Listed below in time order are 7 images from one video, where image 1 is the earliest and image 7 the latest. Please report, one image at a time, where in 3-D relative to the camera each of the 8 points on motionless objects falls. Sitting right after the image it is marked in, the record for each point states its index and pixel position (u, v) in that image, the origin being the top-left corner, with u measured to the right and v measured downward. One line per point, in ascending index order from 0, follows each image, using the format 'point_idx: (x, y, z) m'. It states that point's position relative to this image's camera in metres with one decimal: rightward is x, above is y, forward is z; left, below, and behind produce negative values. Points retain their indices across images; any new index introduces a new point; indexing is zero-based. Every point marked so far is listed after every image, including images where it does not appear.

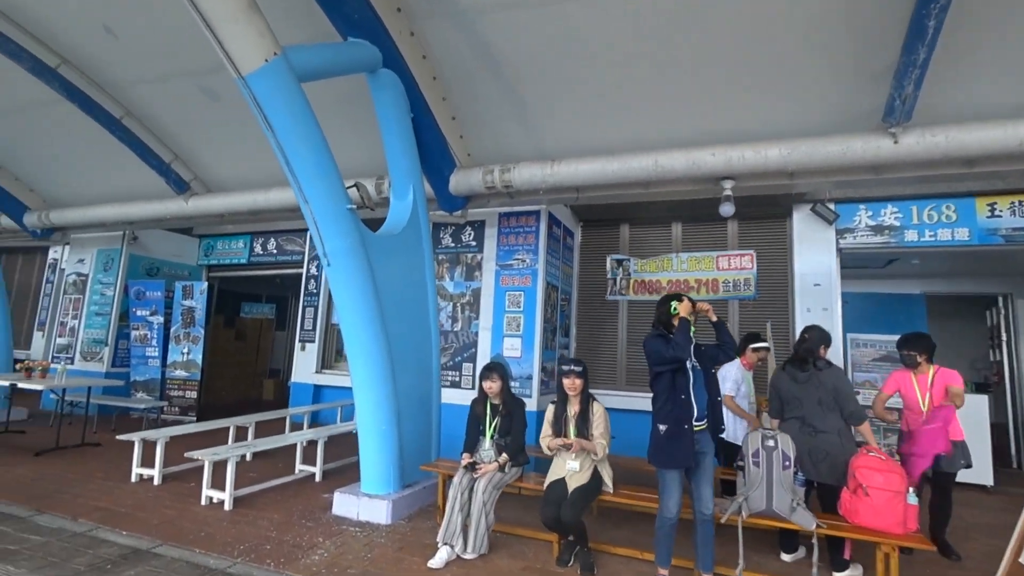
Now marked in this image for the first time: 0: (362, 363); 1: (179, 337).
0: (-1.3, -0.6, +4.2) m
1: (-6.0, -0.9, +8.8) m
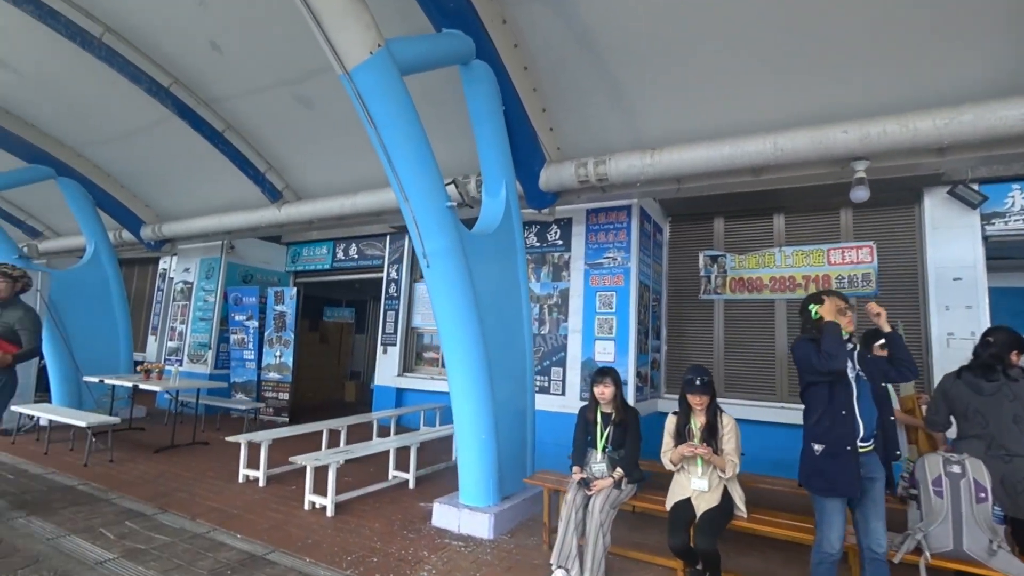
0: (-0.4, -0.6, +4.0) m
1: (-4.4, -1.0, +9.2) m
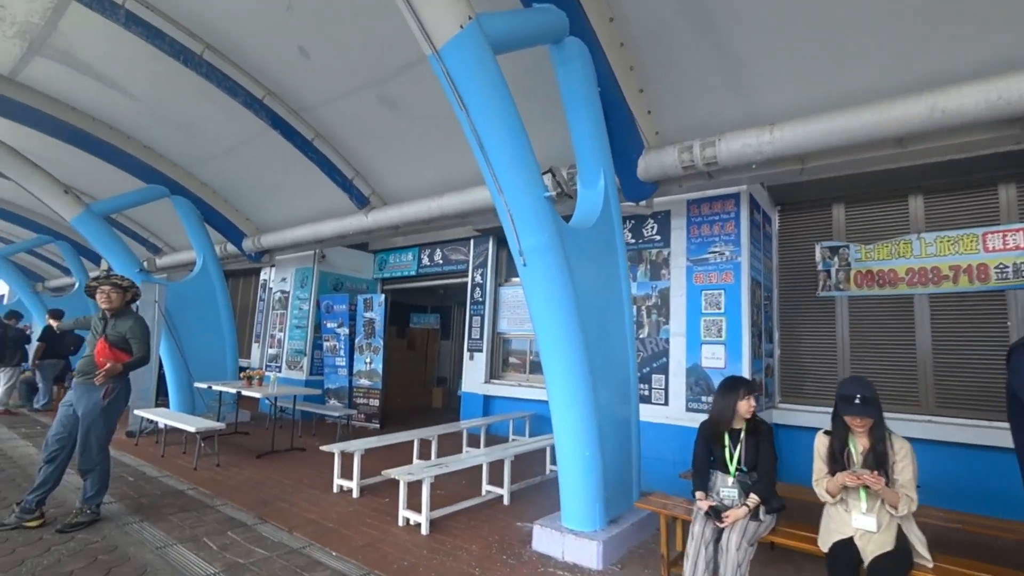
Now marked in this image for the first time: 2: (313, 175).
0: (+0.4, -0.6, +3.6) m
1: (-2.8, -1.1, +9.4) m
2: (-3.0, +1.7, +7.5) m
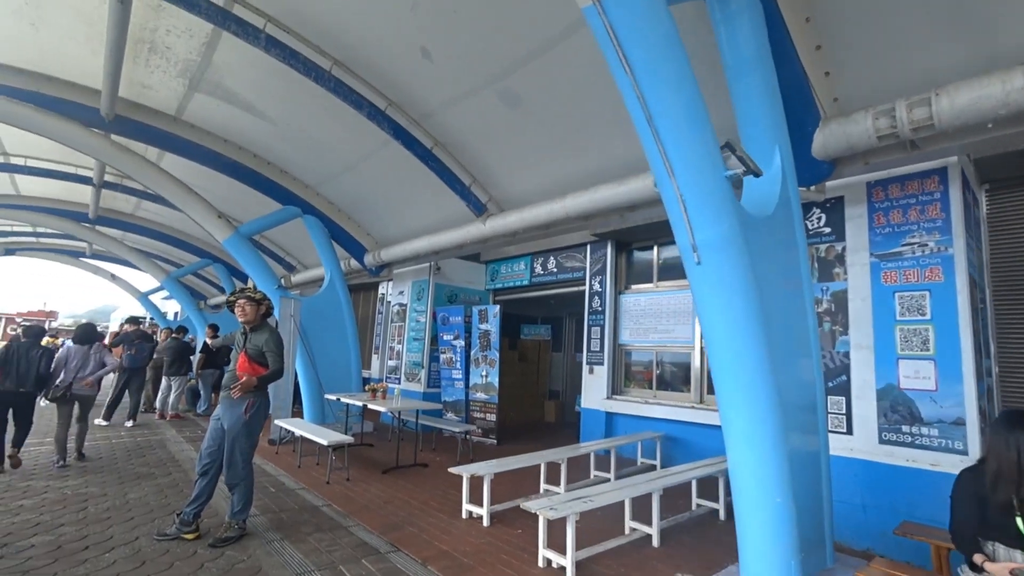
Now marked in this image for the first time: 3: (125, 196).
0: (+1.3, -0.7, +2.9) m
1: (-0.6, -1.3, +9.2) m
2: (-1.2, +1.5, +7.4) m
3: (-9.0, +2.2, +11.5) m
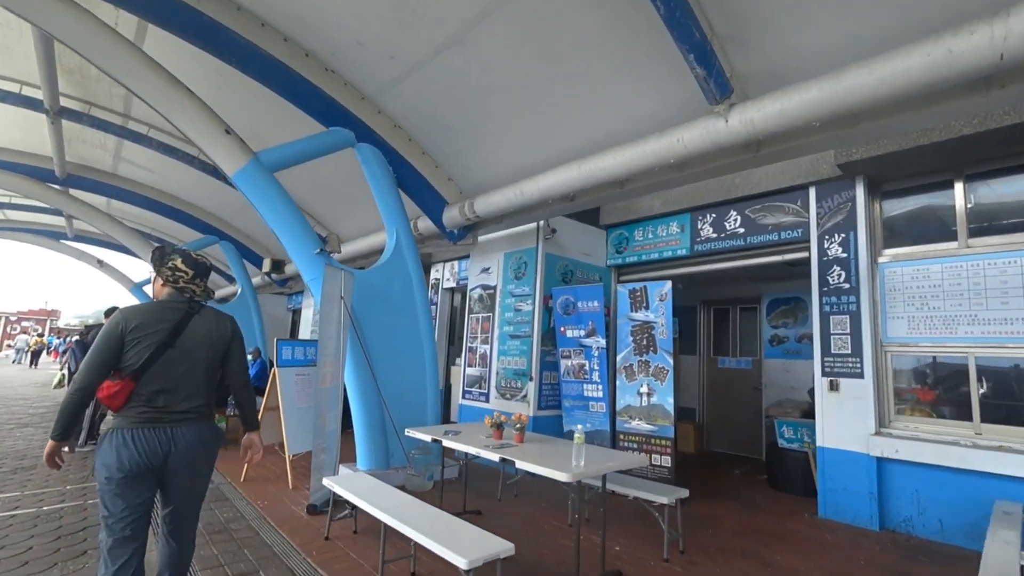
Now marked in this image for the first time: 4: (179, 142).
0: (+3.3, -0.3, -0.5) m
1: (+1.4, -0.9, +5.8) m
2: (+0.8, +1.9, +4.1) m
3: (-6.9, +2.6, +8.3) m
4: (-5.3, +2.3, +7.9) m
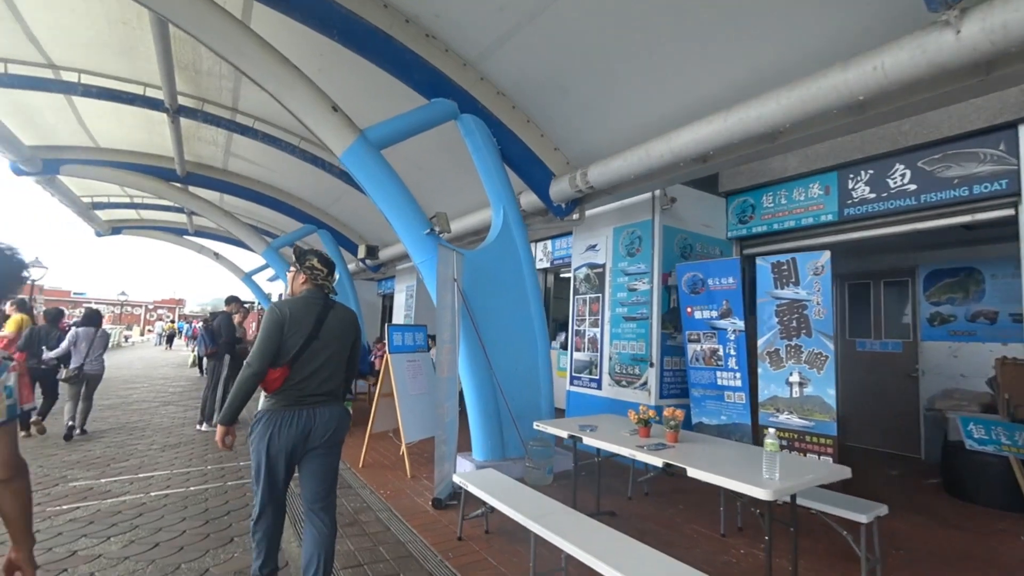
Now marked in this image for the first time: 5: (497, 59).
0: (+3.6, -0.2, -1.5) m
1: (+2.7, -0.7, +5.0) m
2: (+1.8, +2.1, +3.3) m
3: (-5.3, +2.8, +8.6) m
4: (-3.7, +2.5, +8.0) m
5: (-0.2, +2.5, +5.3) m
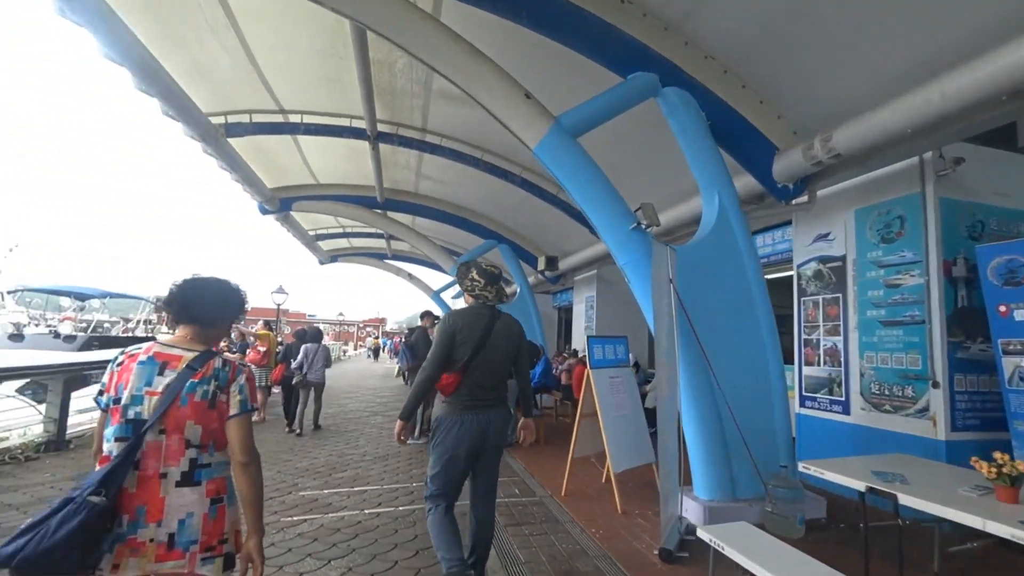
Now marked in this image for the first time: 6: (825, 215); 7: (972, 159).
0: (+3.2, +0.1, -3.3) m
1: (+4.5, -0.5, +3.2) m
2: (+2.9, +2.2, +1.9) m
3: (-2.0, +2.5, +9.2) m
4: (-0.7, +2.3, +8.1) m
5: (+1.7, +2.5, +4.5) m
6: (+3.7, +0.9, +5.9) m
7: (+4.5, +1.3, +4.9) m
